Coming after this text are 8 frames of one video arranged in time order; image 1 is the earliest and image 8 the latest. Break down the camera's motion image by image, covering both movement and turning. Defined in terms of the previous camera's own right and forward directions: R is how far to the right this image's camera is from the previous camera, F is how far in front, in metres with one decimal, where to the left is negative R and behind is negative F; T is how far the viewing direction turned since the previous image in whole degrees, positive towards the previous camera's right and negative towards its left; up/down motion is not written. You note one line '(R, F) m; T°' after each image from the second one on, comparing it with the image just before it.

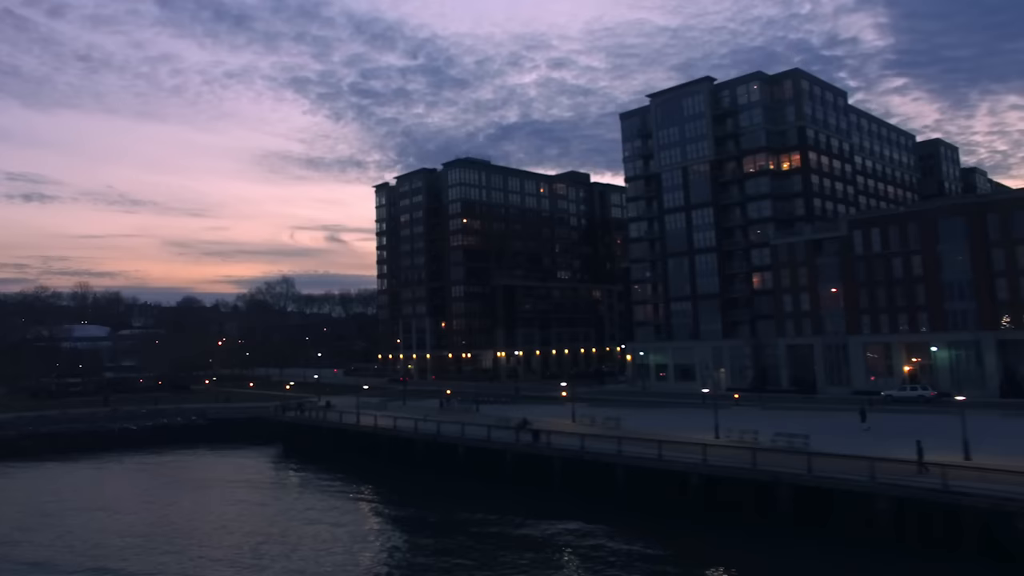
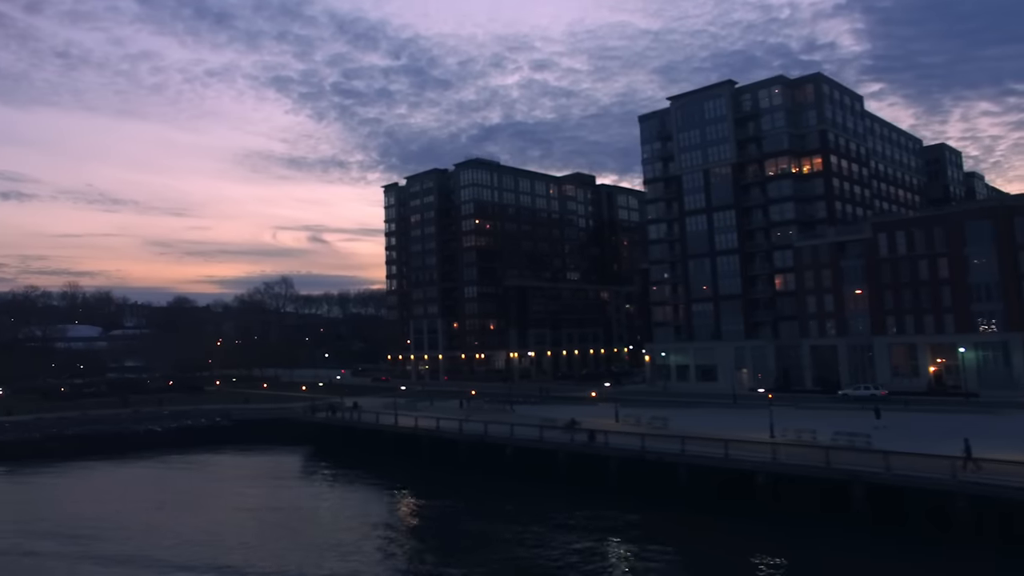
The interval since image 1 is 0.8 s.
(-5.2, -0.1) m; +2°
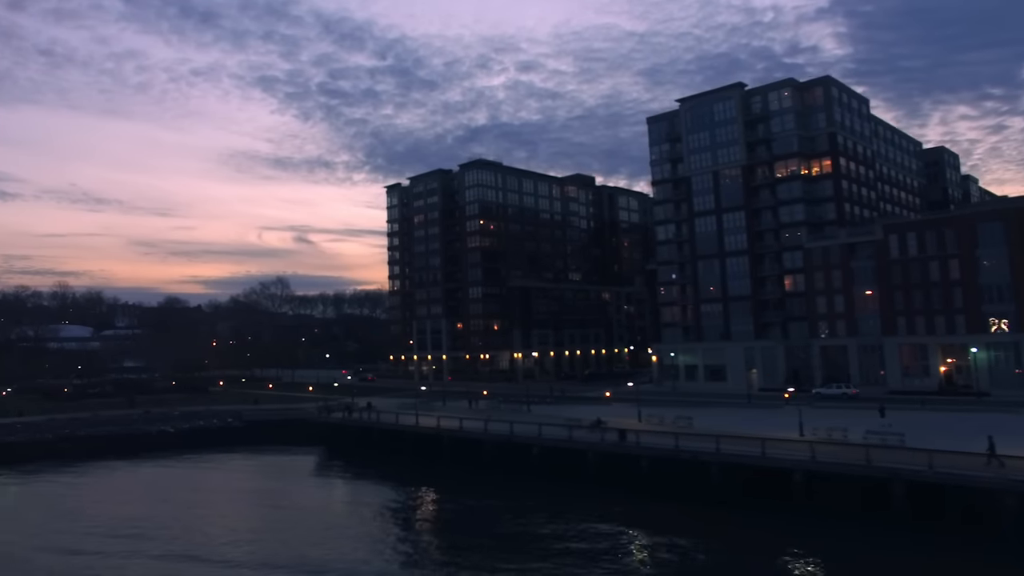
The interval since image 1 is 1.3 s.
(-3.2, -0.1) m; +2°
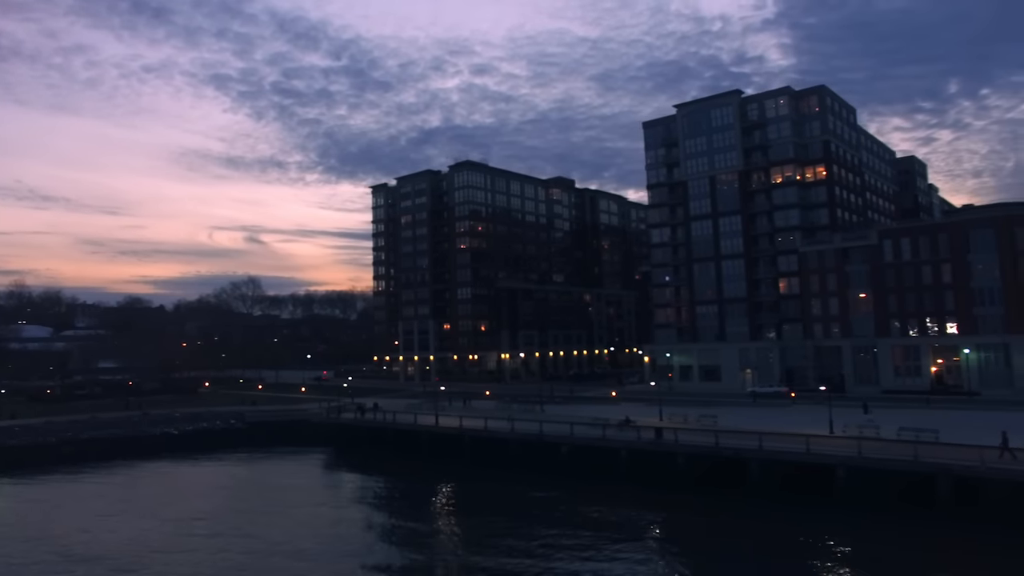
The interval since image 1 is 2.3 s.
(-6.2, -0.4) m; +4°
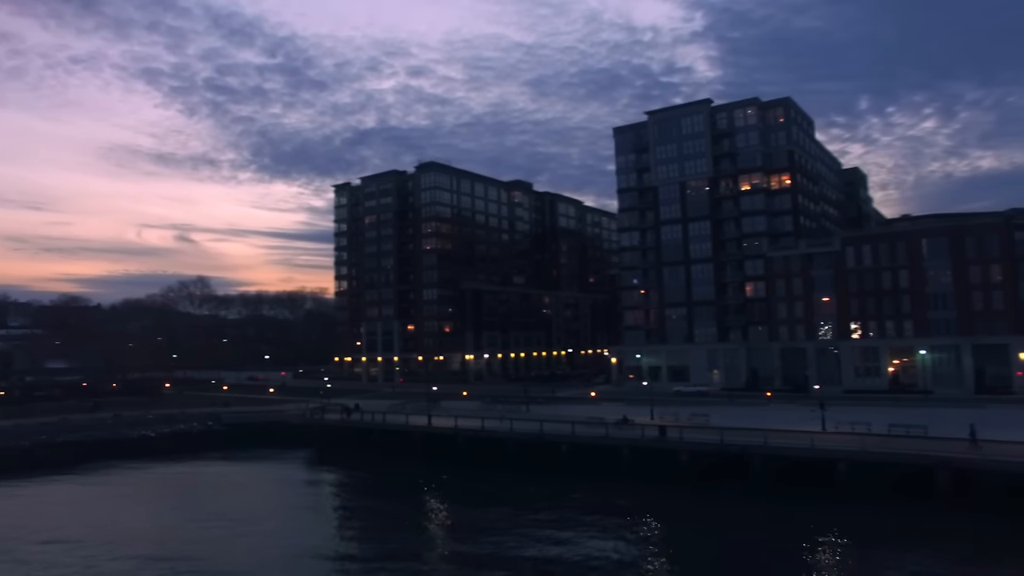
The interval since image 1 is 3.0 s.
(-5.5, -0.8) m; +5°
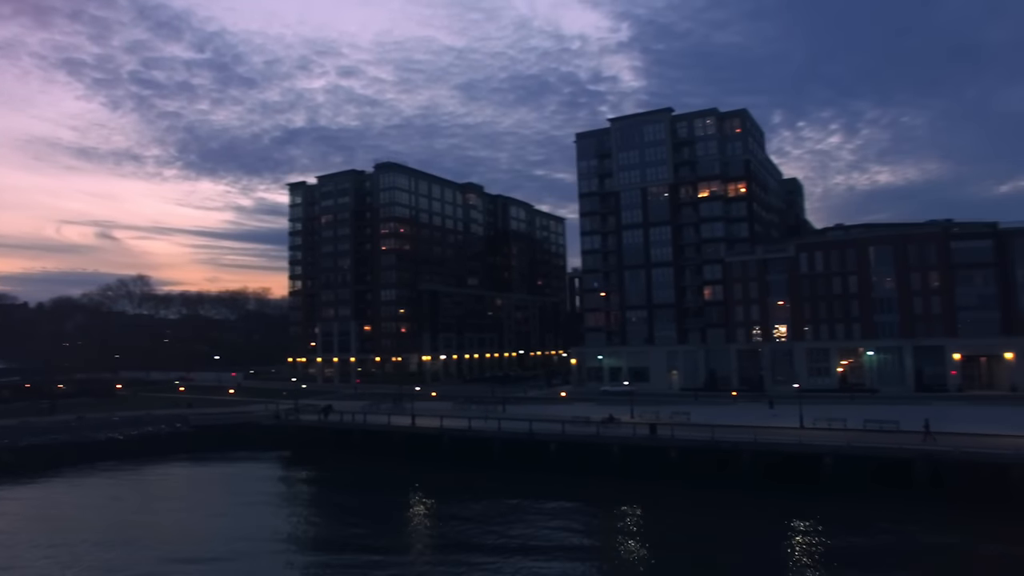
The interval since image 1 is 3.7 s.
(-5.1, -1.0) m; +5°
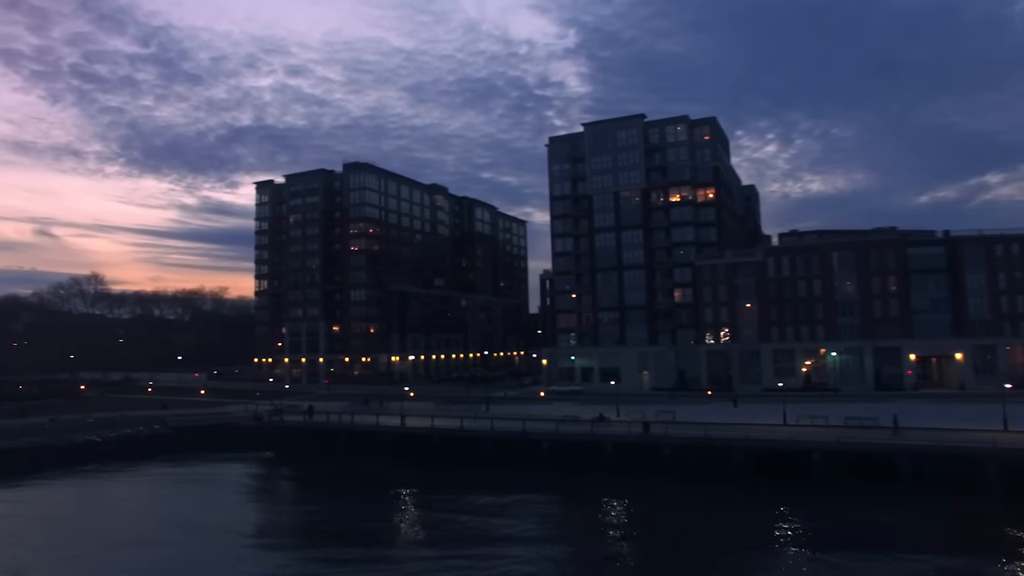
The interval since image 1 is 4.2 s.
(-3.9, -0.8) m; +4°
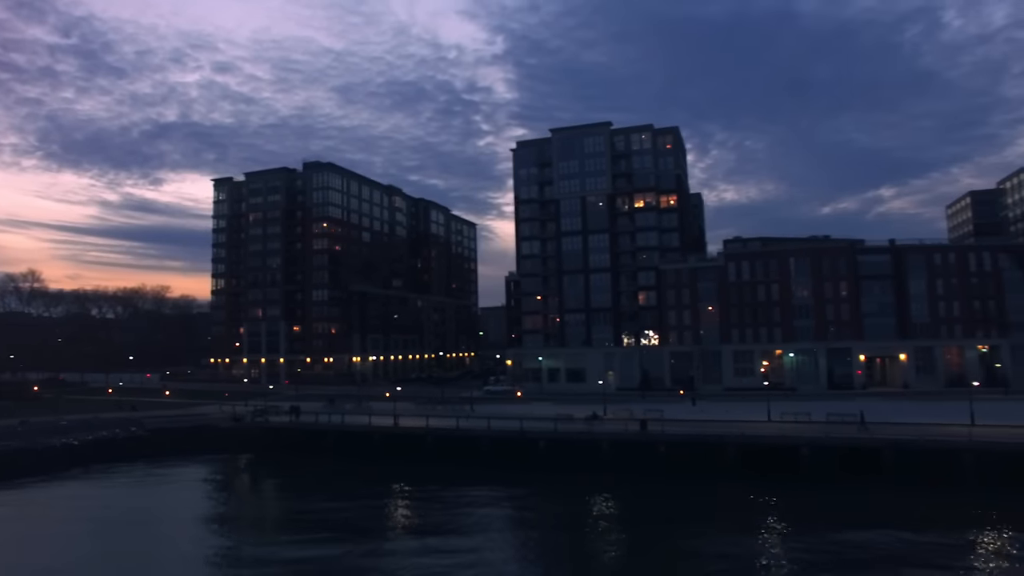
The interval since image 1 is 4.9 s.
(-5.9, -1.0) m; +5°
